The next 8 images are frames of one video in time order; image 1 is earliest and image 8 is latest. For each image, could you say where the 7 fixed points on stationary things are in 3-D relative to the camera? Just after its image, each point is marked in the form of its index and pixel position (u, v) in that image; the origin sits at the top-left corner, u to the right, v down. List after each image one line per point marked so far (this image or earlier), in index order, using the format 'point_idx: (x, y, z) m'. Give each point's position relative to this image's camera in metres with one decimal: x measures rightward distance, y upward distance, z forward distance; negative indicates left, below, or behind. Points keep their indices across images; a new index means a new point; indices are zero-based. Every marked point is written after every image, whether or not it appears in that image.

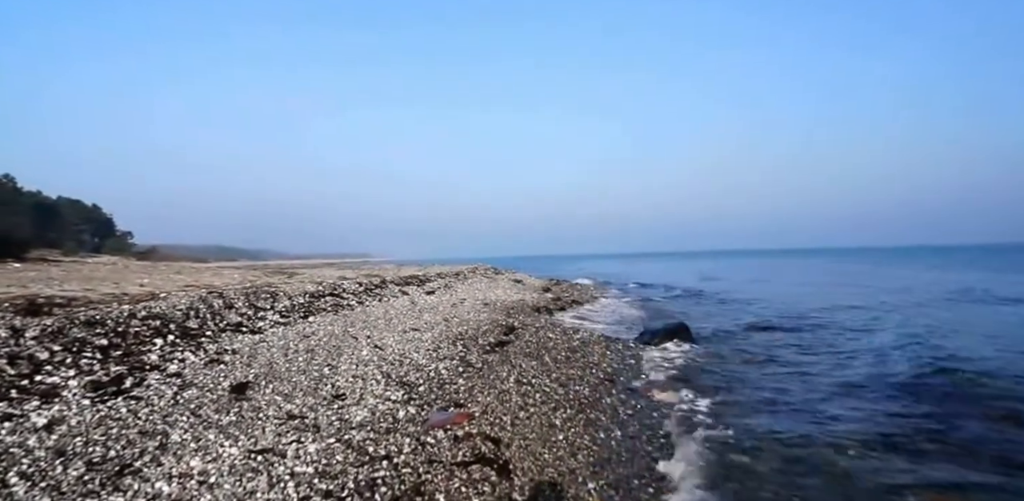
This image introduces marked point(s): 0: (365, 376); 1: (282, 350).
0: (-4.6, -3.9, +16.7) m
1: (-7.2, -3.1, +16.6) m
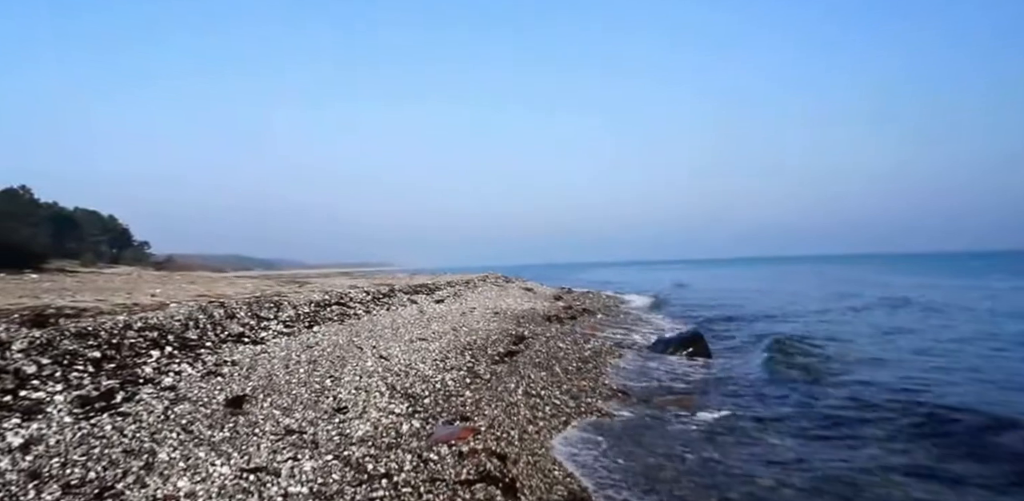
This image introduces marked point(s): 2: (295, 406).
0: (-4.3, -4.2, +16.3) m
1: (-7.0, -3.3, +16.2) m
2: (-5.4, -3.9, +13.3) m
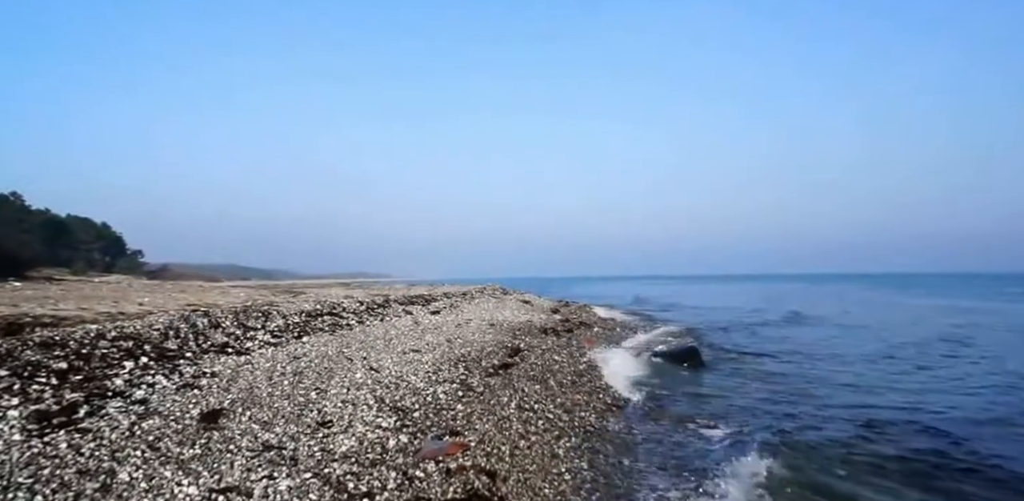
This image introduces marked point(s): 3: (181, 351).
0: (-4.6, -4.4, +15.6) m
1: (-7.2, -3.6, +15.6) m
2: (-5.6, -4.0, +12.7) m
3: (-8.9, -2.7, +14.3) m
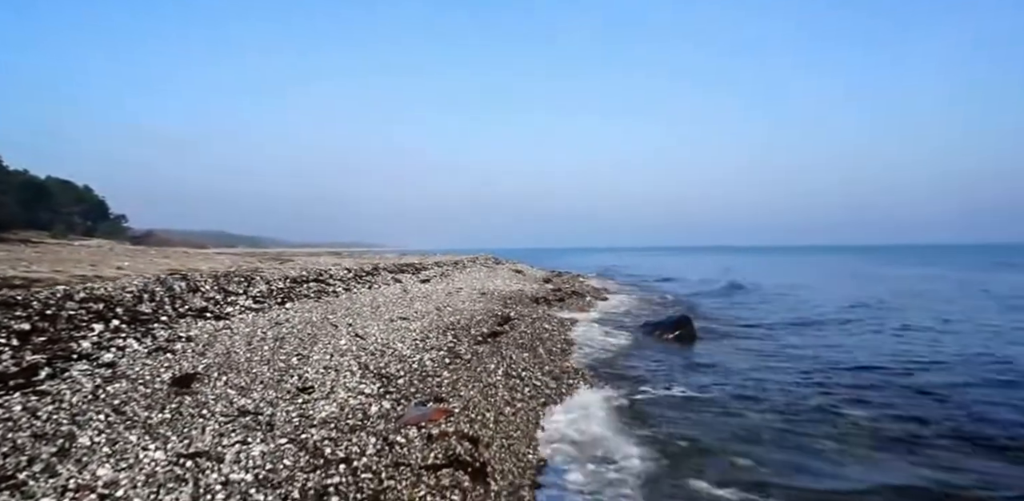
0: (-5.0, -3.3, +15.3) m
1: (-7.6, -2.5, +15.2) m
2: (-6.0, -3.1, +12.4) m
3: (-9.3, -1.7, +13.9) m
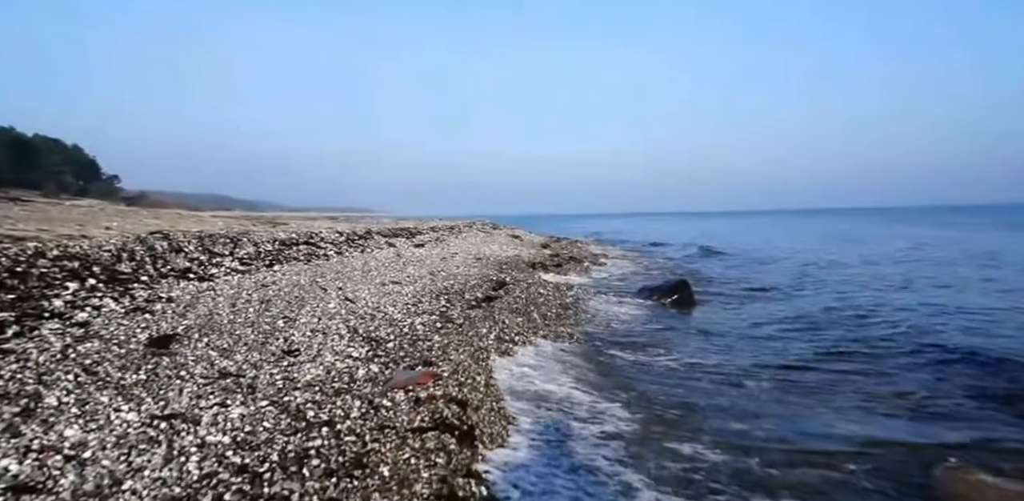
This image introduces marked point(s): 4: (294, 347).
0: (-5.2, -2.2, +15.1) m
1: (-7.8, -1.4, +14.9) m
2: (-6.2, -2.2, +12.1) m
3: (-9.5, -0.6, +13.5) m
4: (-5.4, -2.4, +13.3) m
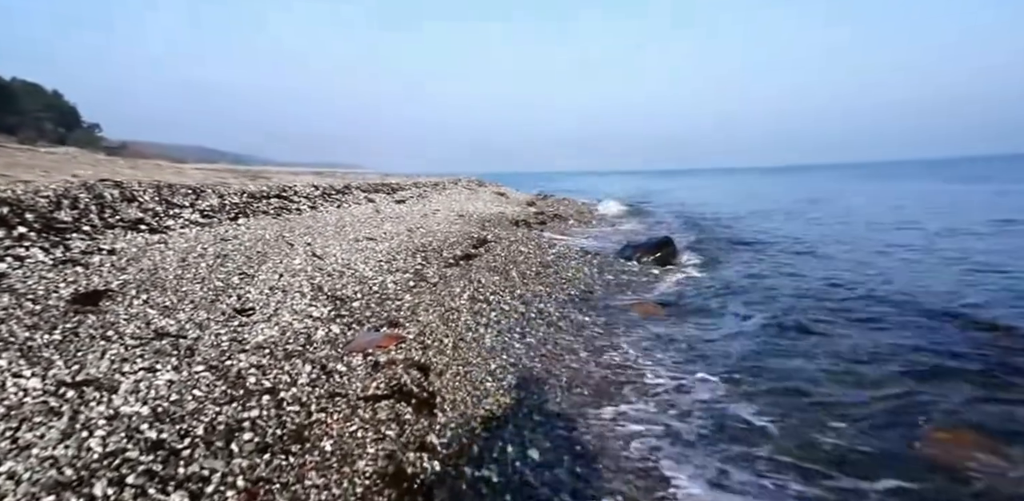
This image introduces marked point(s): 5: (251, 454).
0: (-5.9, -1.0, +14.1) m
1: (-8.5, -0.1, +13.8) m
2: (-6.9, -1.1, +11.2) m
3: (-10.2, +0.6, +12.4) m
4: (-6.1, -1.3, +12.4) m
5: (-3.4, -2.6, +7.0) m
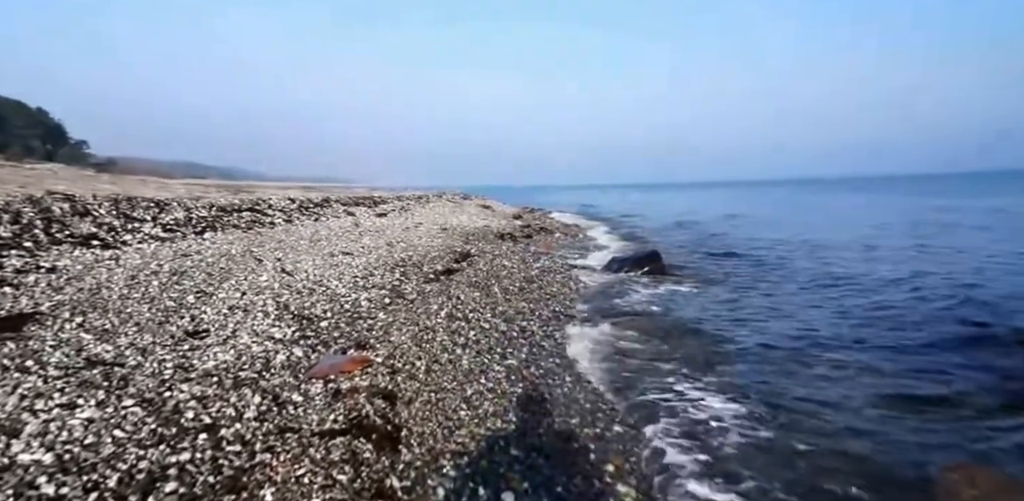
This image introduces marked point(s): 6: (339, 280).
0: (-6.5, -1.4, +13.1) m
1: (-9.1, -0.5, +12.8) m
2: (-7.4, -1.5, +10.1) m
3: (-10.7, +0.2, +11.3) m
4: (-6.6, -1.6, +11.4) m
5: (-3.8, -2.9, +6.0) m
6: (-5.5, -0.9, +16.8) m
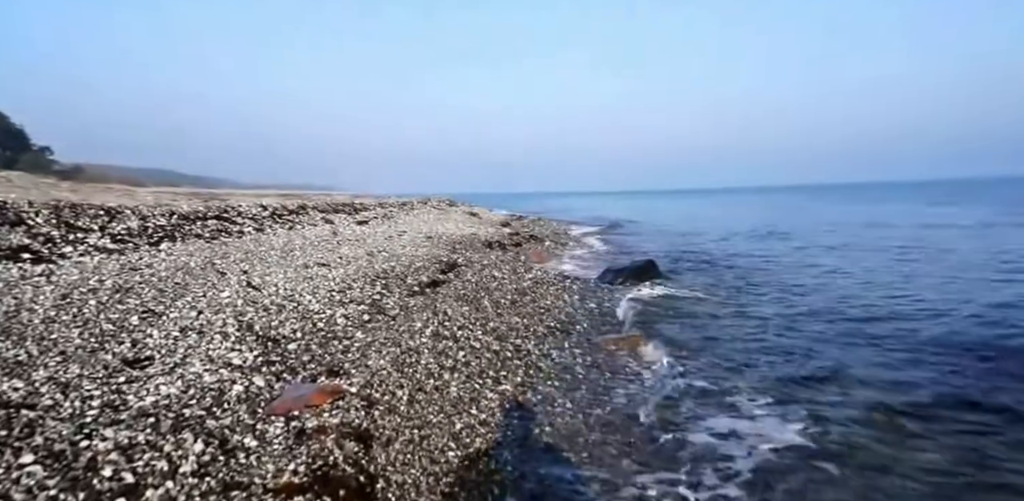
0: (-6.6, -1.7, +11.5) m
1: (-9.2, -0.8, +11.1) m
2: (-7.4, -1.7, +8.4) m
3: (-10.8, -0.1, +9.6) m
4: (-6.7, -1.9, +9.7) m
5: (-3.7, -3.0, +4.4) m
6: (-5.7, -1.3, +15.2) m
